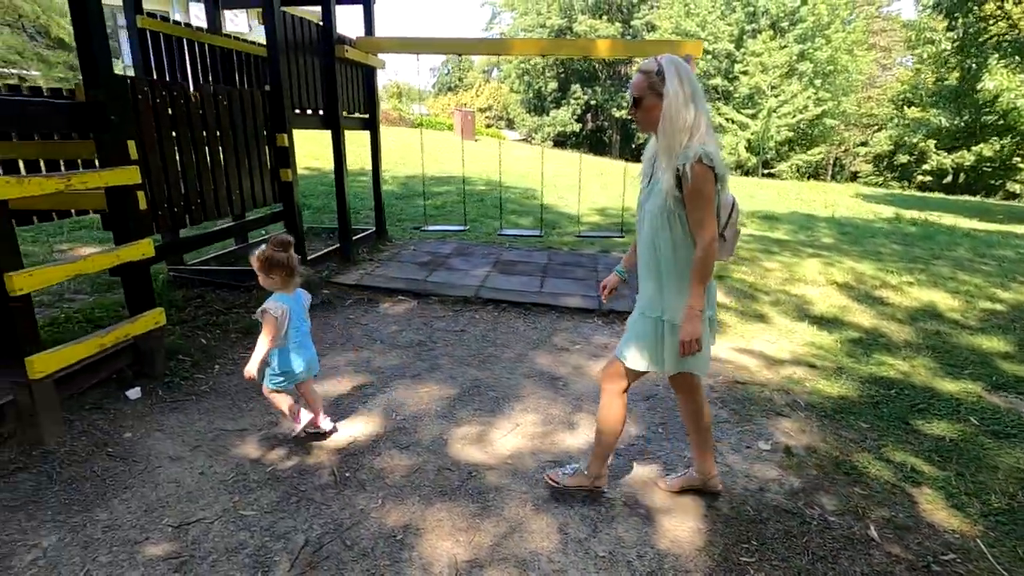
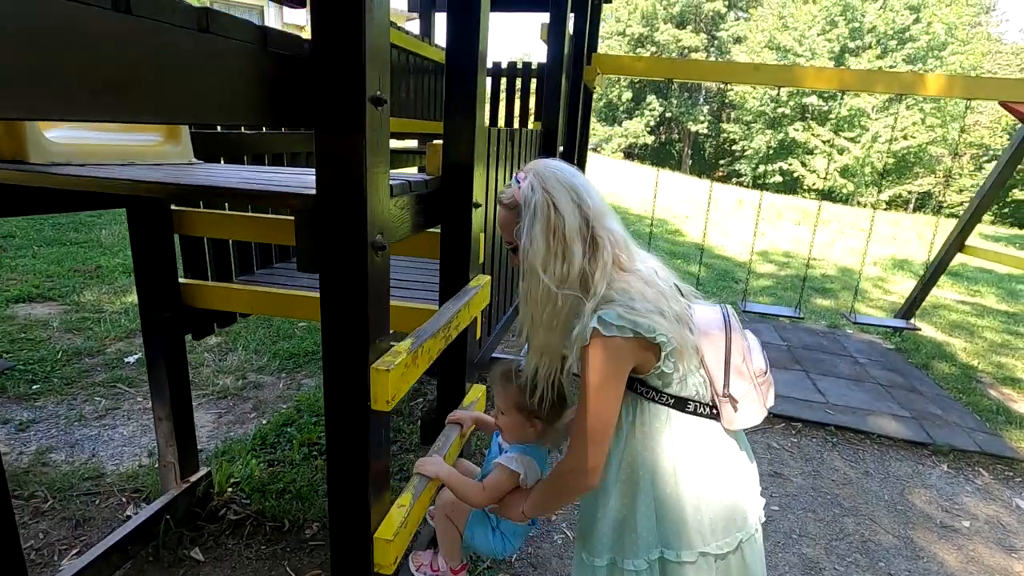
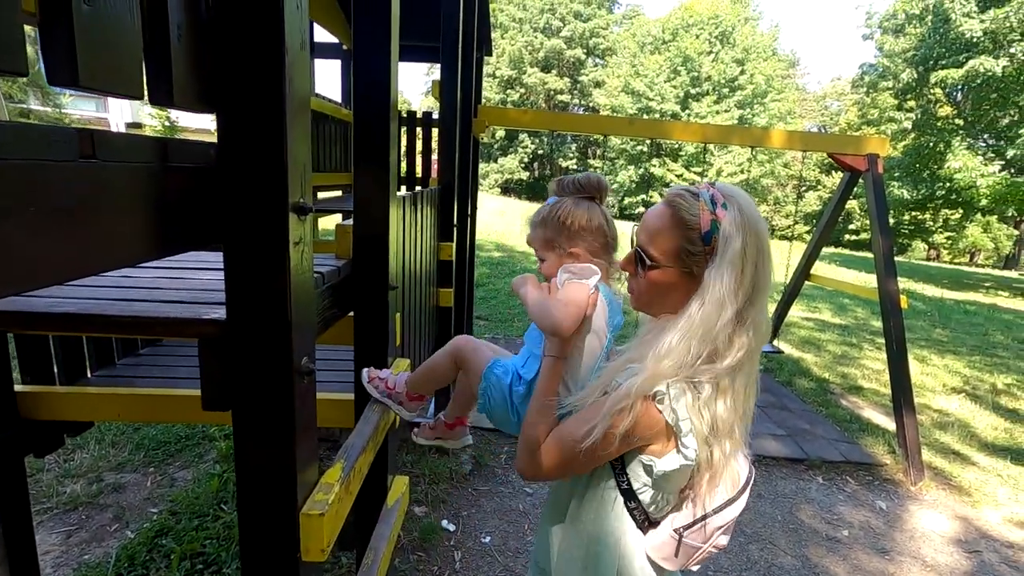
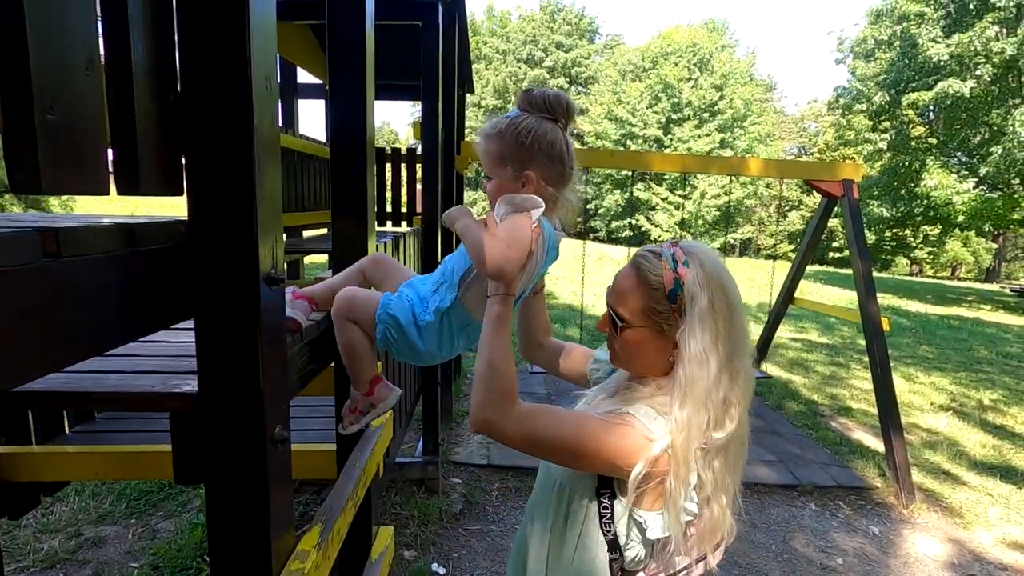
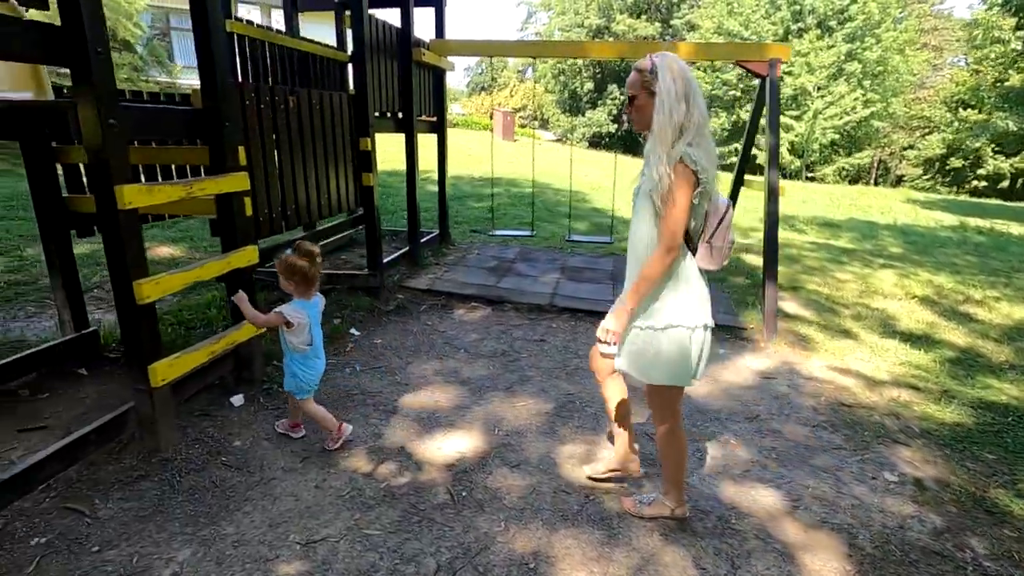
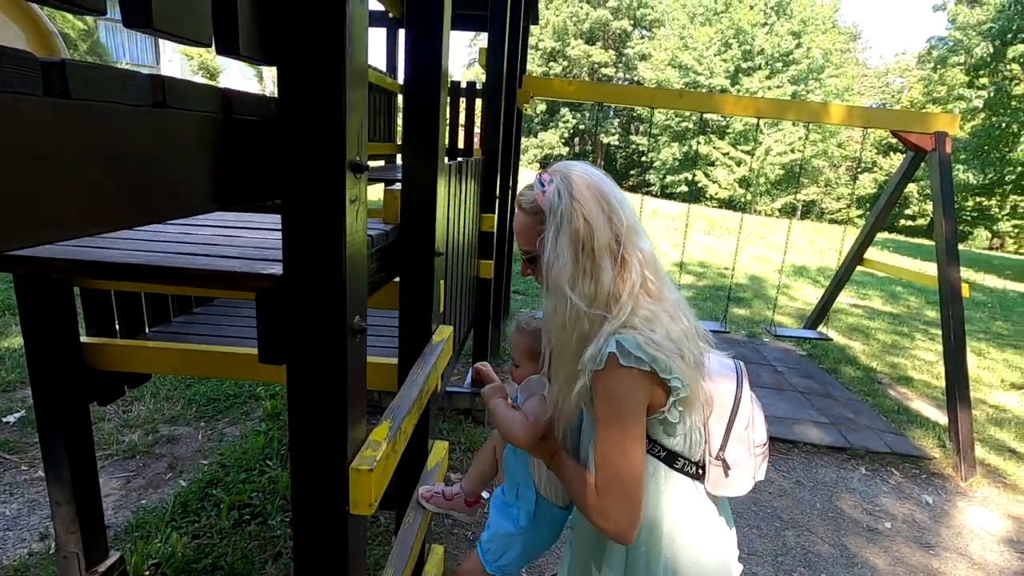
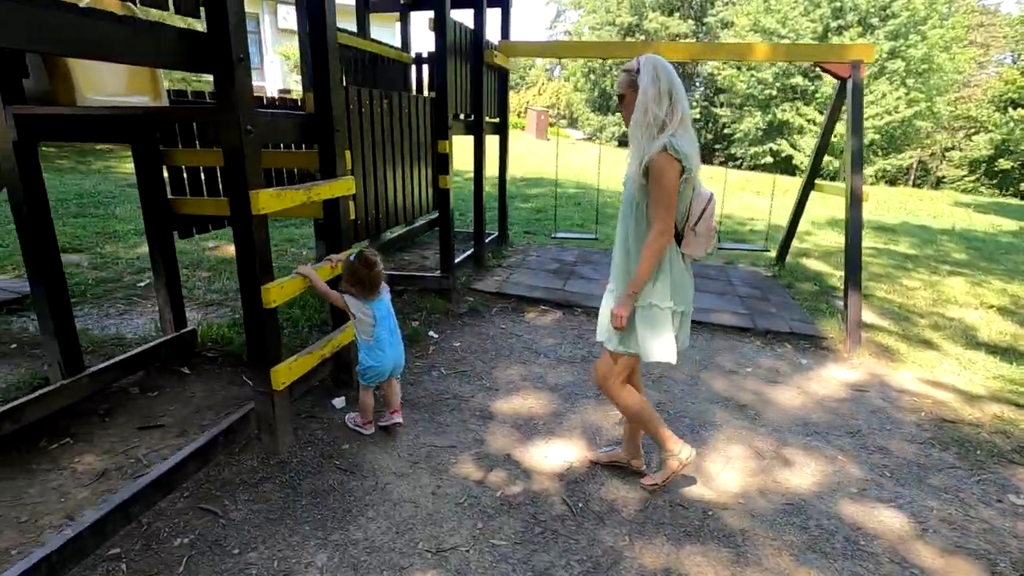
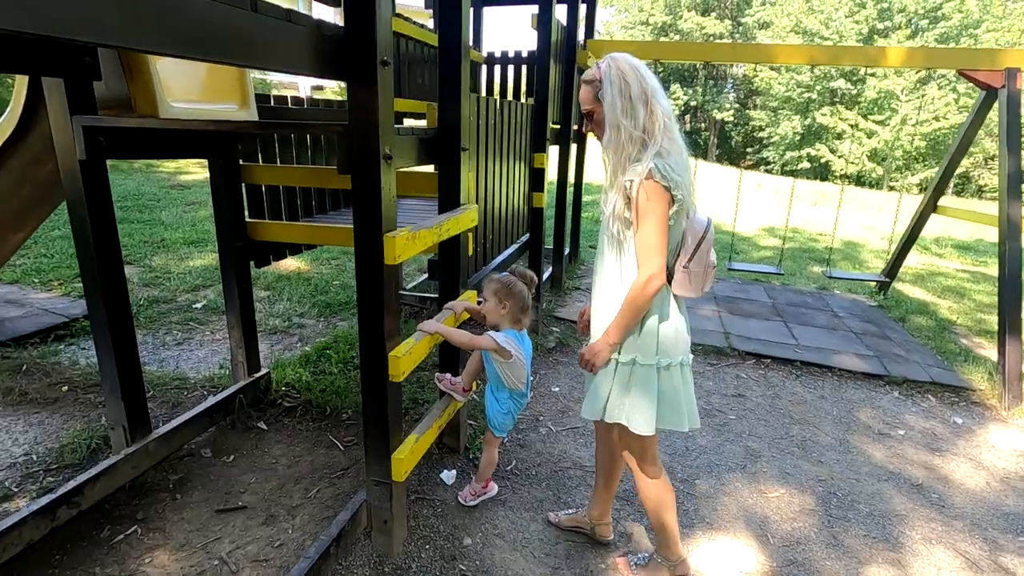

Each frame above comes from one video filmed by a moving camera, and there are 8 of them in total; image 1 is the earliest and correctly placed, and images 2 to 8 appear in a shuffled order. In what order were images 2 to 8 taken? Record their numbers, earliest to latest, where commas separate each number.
5, 7, 8, 2, 6, 3, 4
